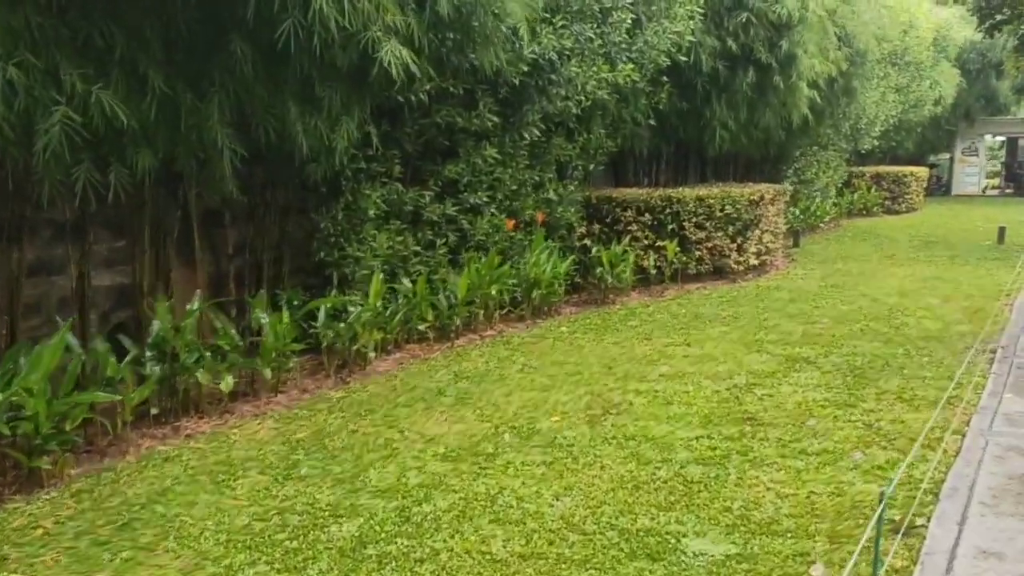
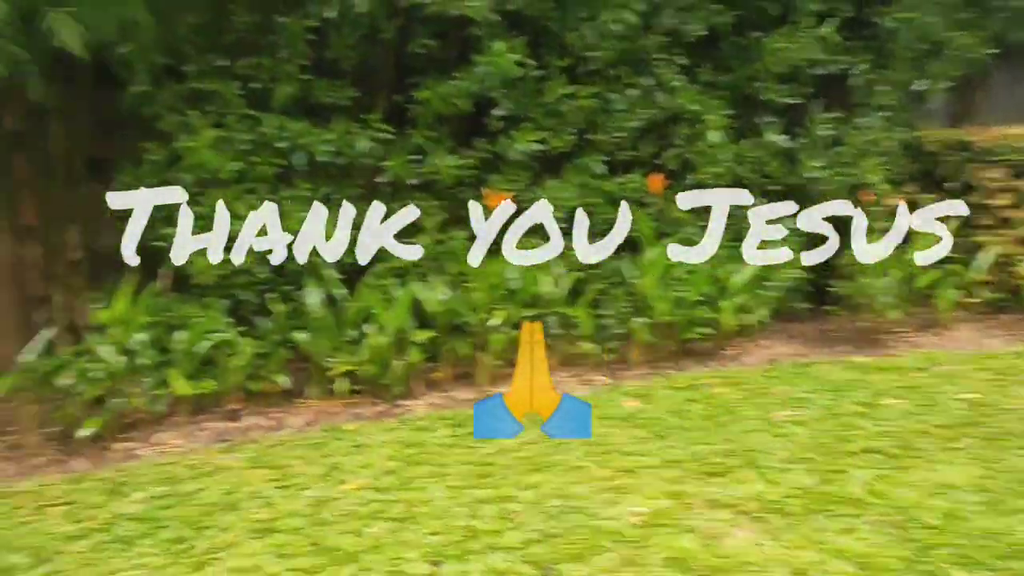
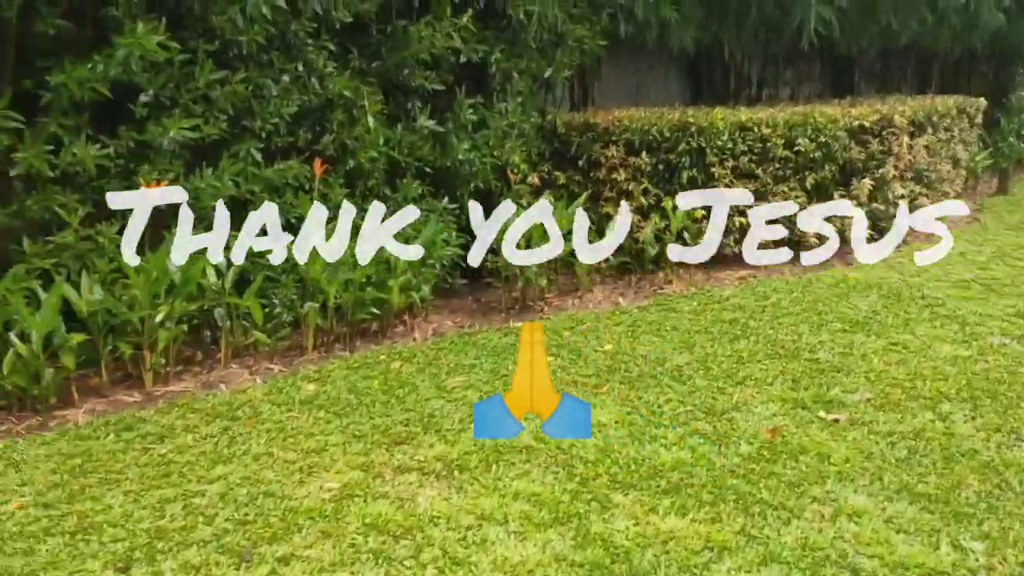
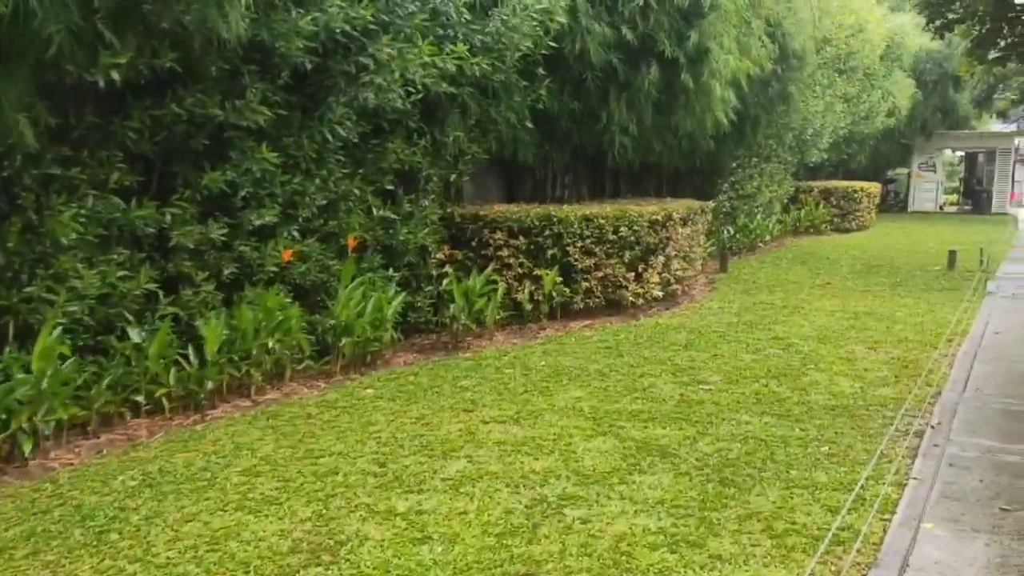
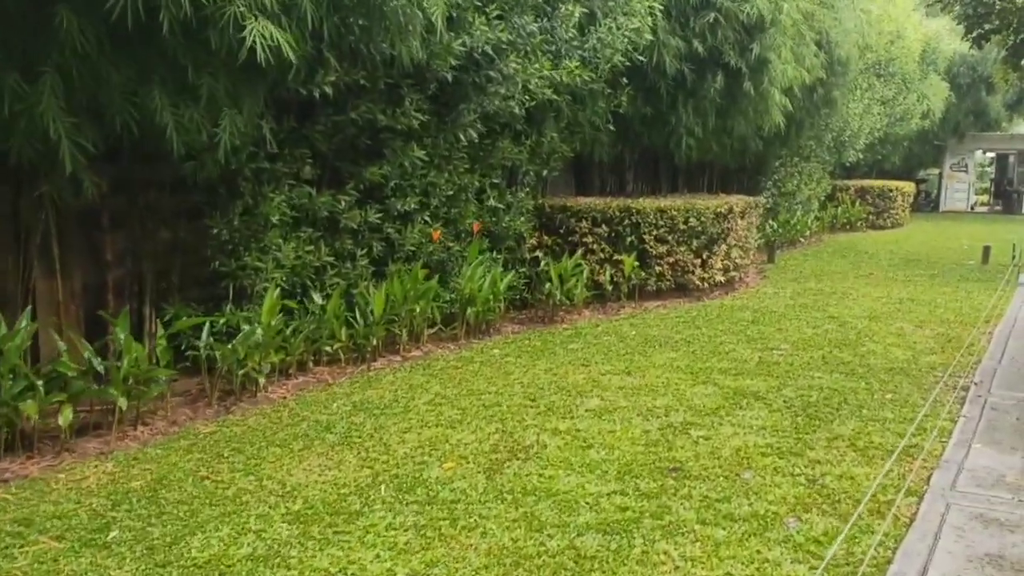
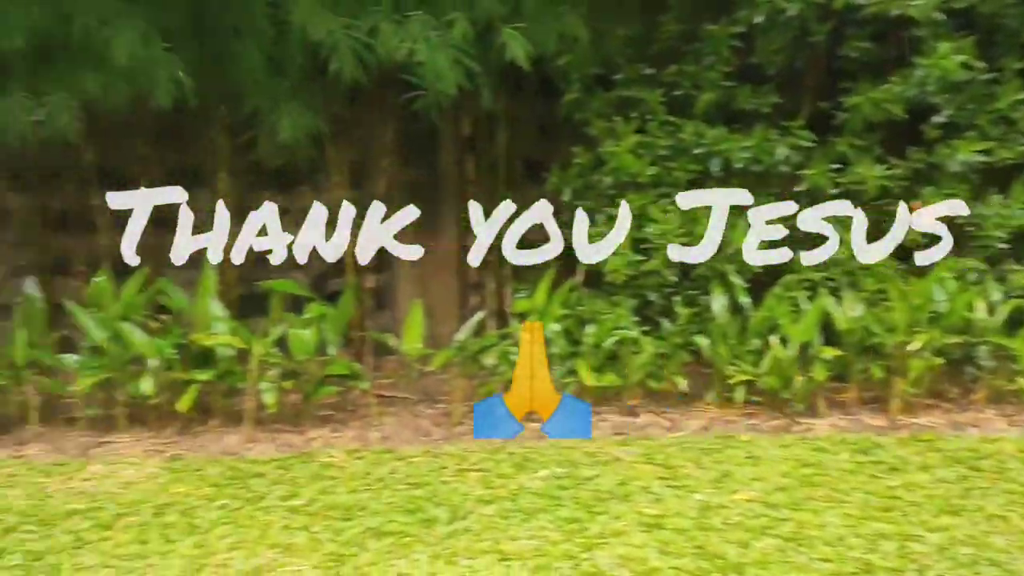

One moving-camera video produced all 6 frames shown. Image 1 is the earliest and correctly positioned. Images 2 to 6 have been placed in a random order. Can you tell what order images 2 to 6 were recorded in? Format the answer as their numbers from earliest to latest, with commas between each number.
5, 4, 3, 2, 6
